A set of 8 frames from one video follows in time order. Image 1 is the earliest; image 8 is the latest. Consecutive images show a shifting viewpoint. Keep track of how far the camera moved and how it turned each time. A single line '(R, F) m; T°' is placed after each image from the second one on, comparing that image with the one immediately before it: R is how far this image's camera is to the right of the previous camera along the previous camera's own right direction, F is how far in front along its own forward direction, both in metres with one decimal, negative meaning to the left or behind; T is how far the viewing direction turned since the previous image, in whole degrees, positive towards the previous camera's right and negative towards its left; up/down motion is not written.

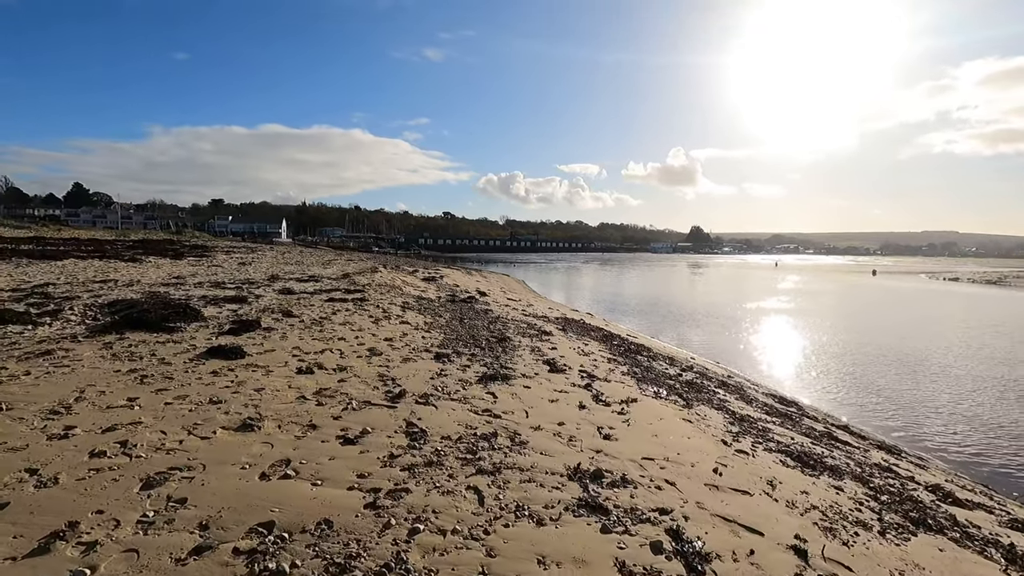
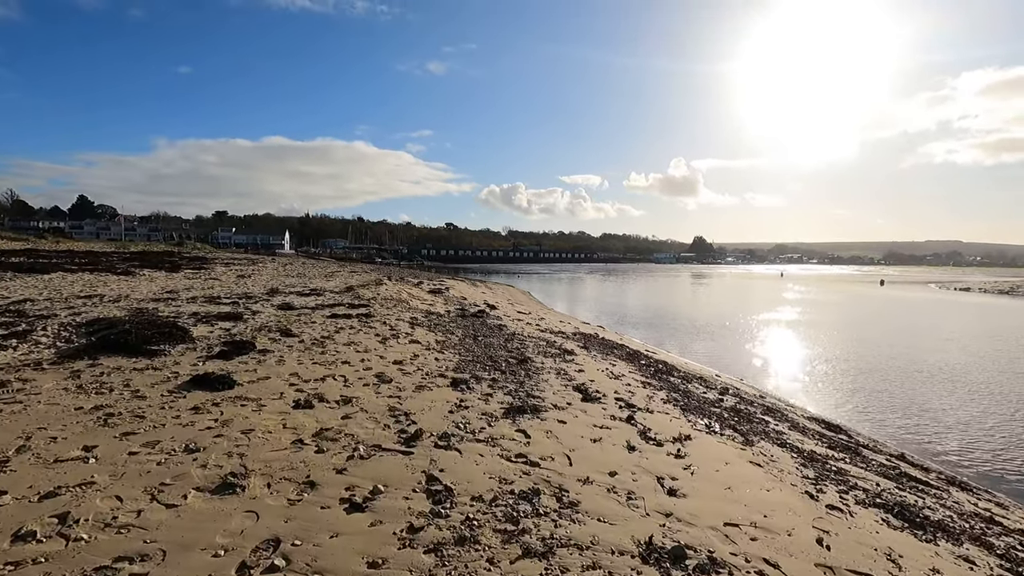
(-0.5, +1.3) m; 0°
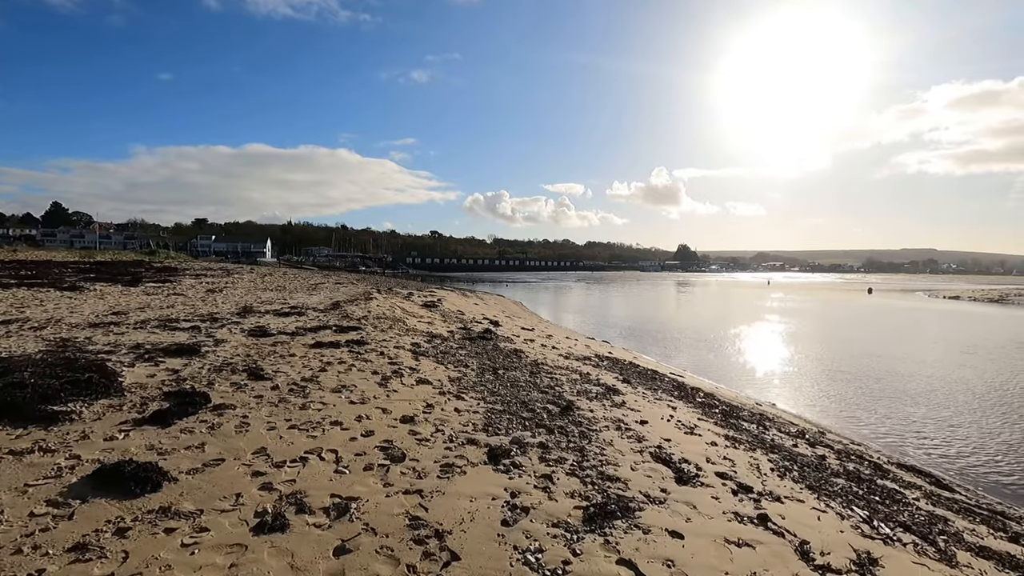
(-1.0, +3.0) m; +2°
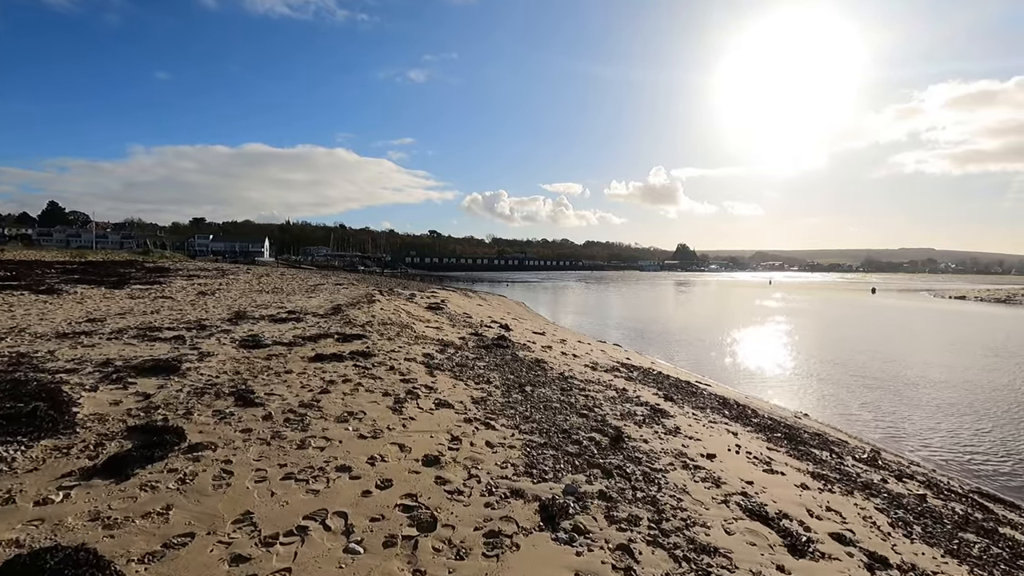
(-0.6, +1.6) m; 0°
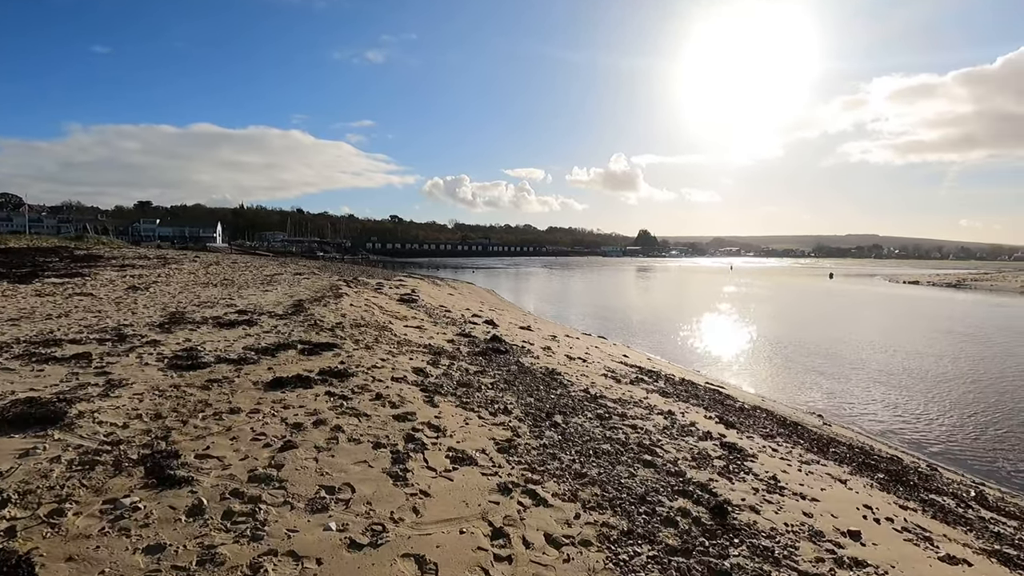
(-1.0, +2.8) m; +4°
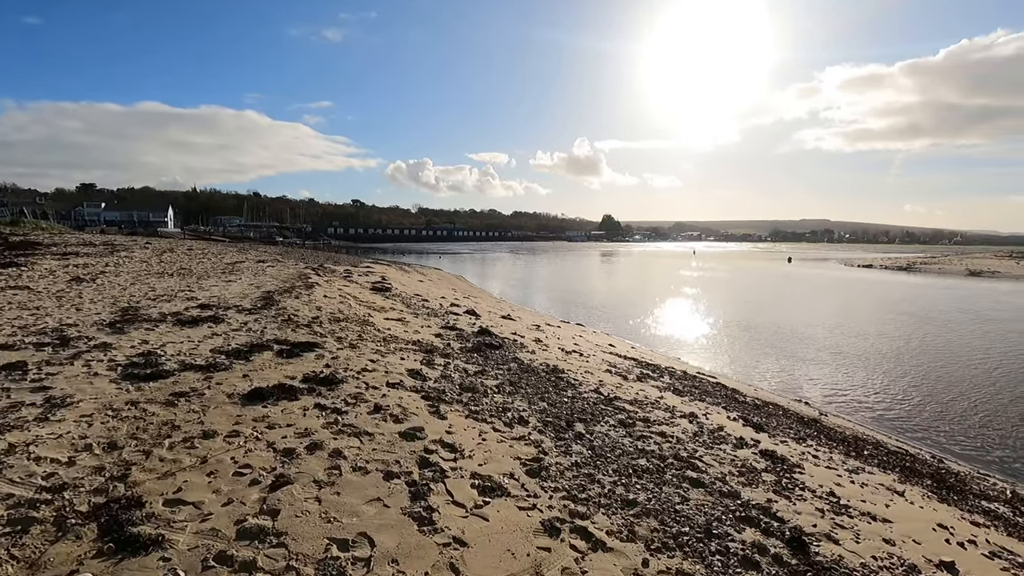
(-0.7, +1.1) m; +4°
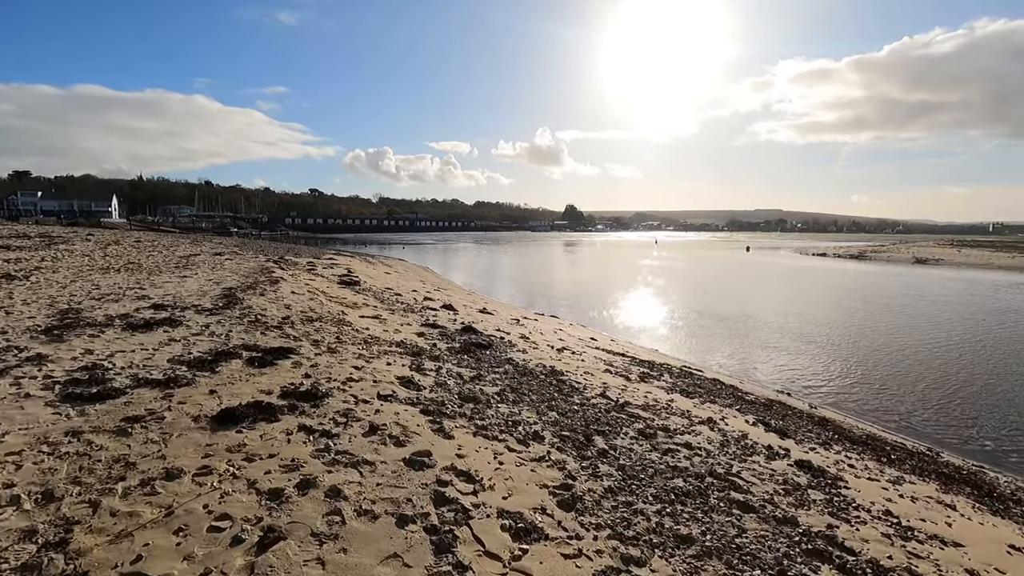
(-0.6, +0.9) m; +4°
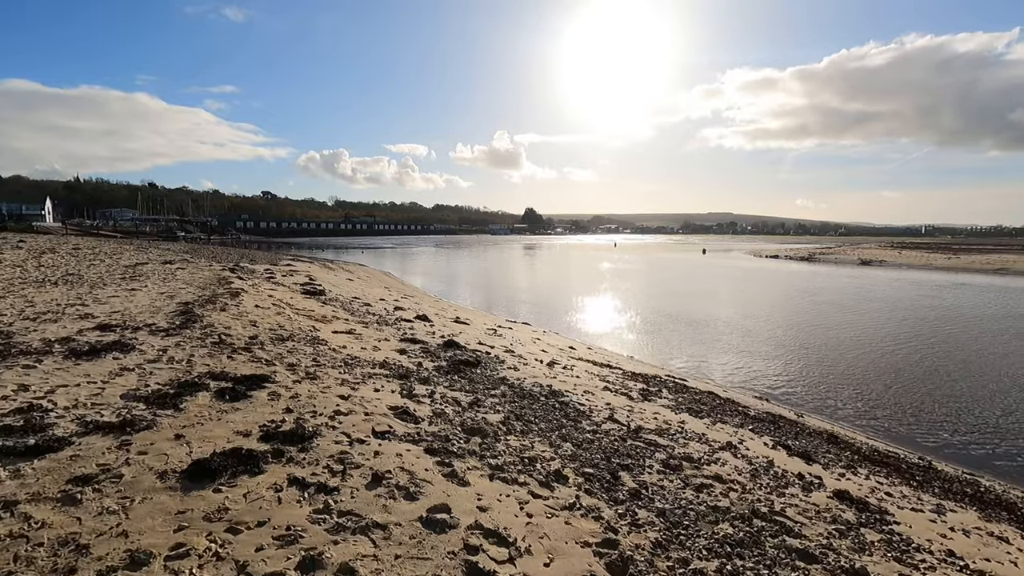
(-0.7, +0.8) m; +4°
